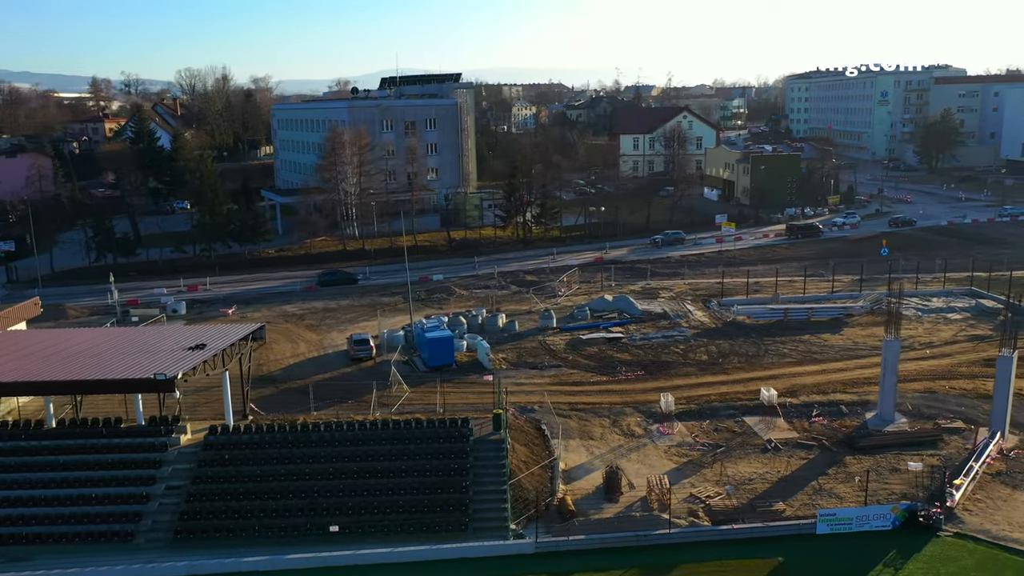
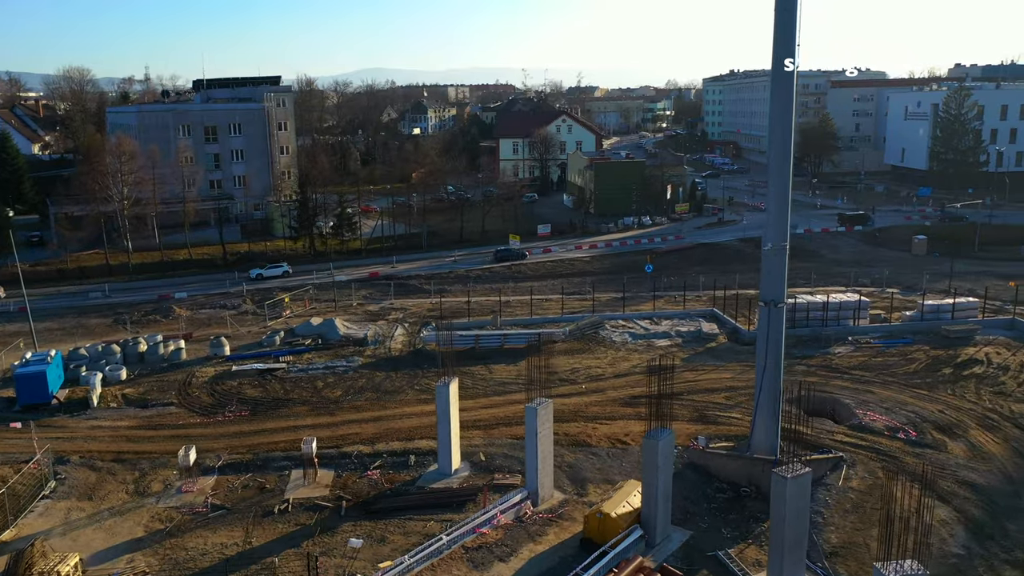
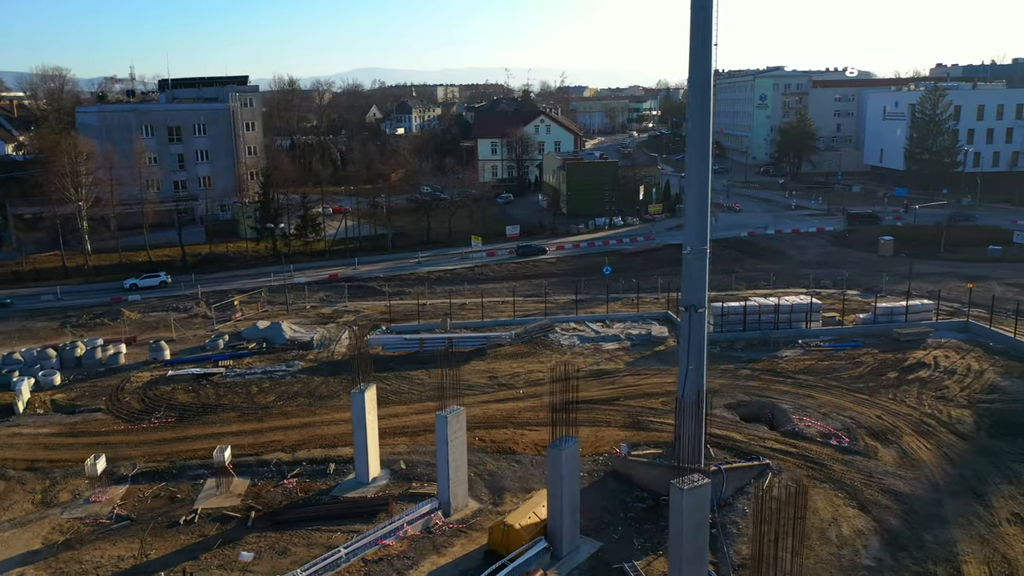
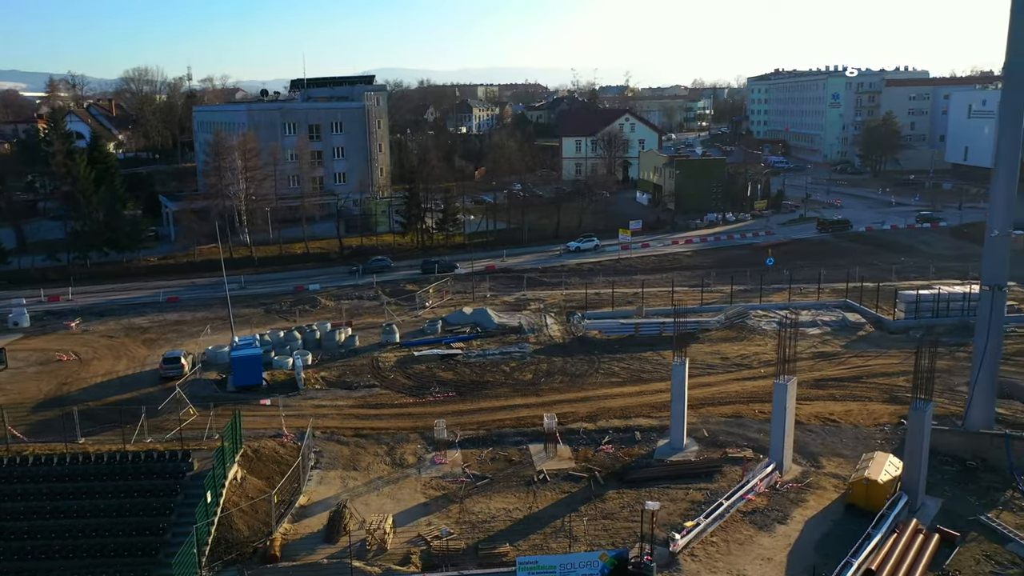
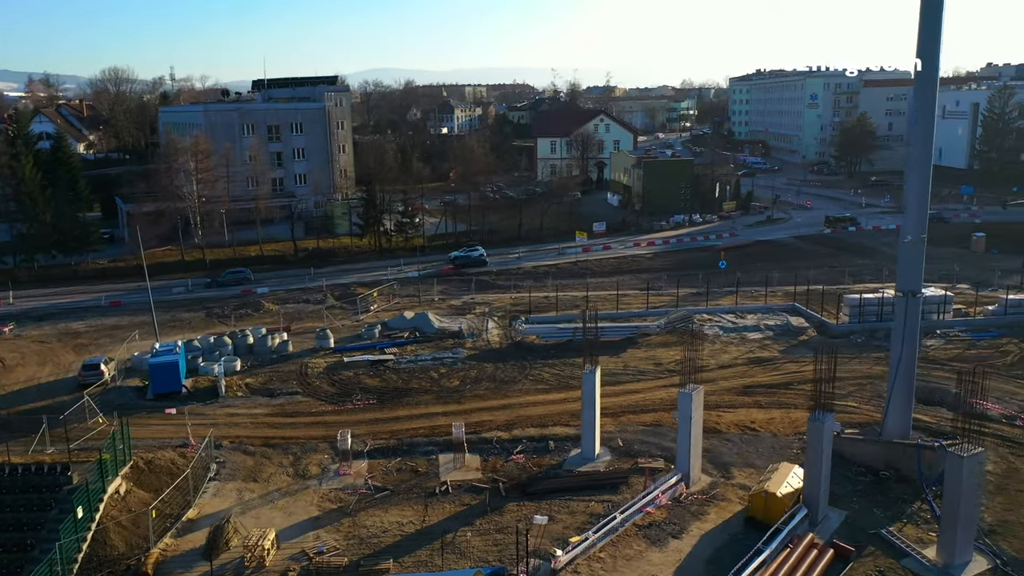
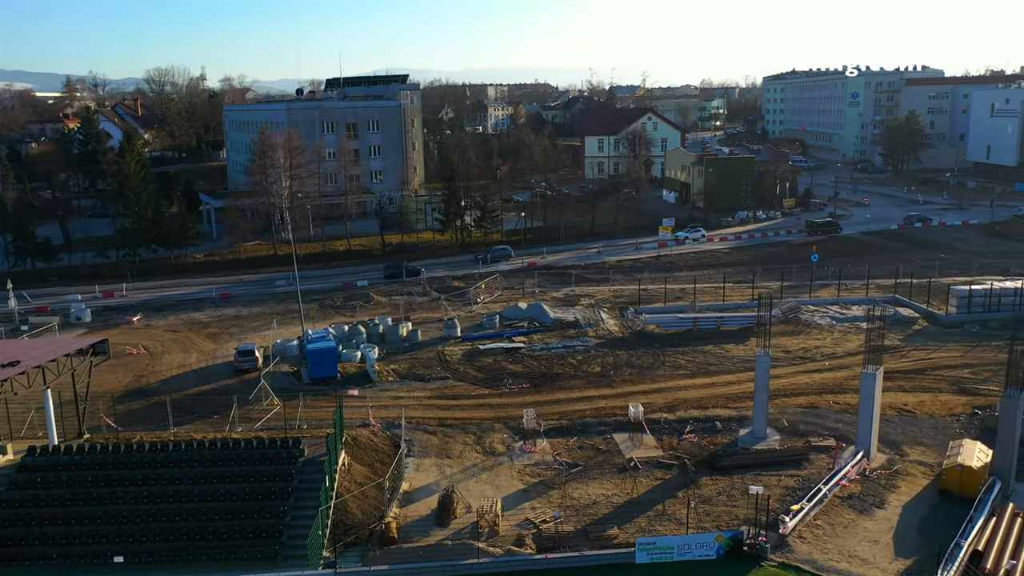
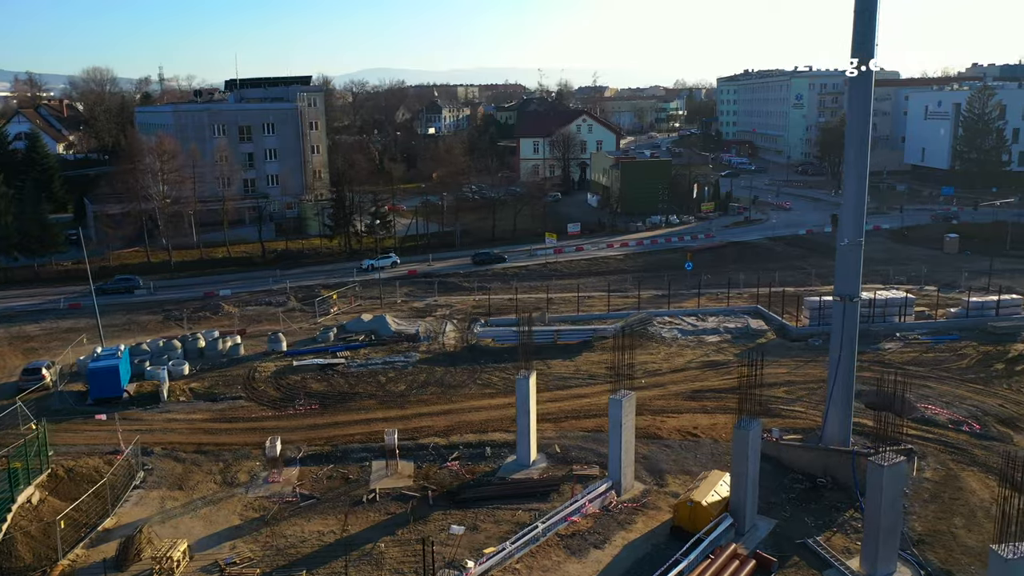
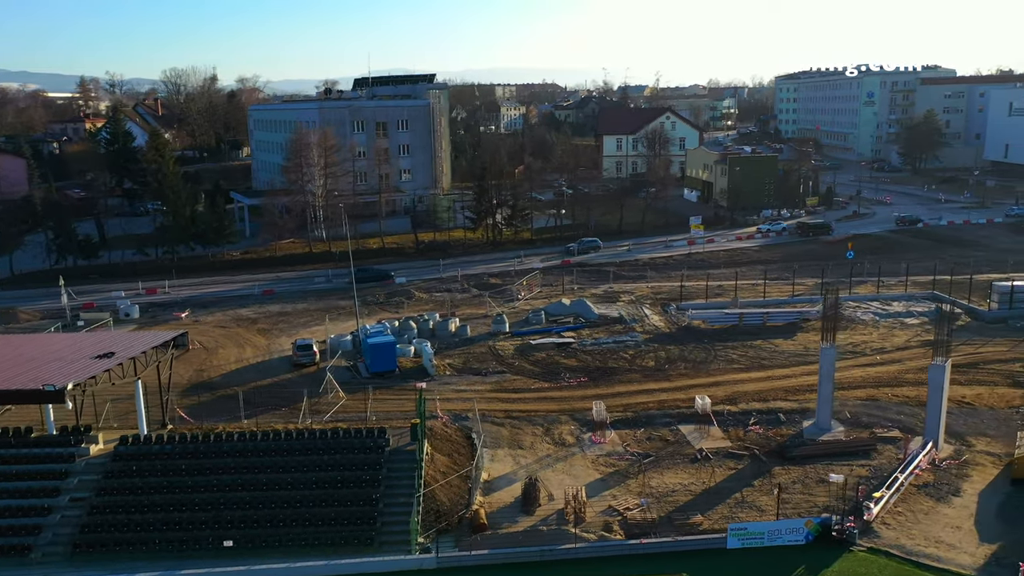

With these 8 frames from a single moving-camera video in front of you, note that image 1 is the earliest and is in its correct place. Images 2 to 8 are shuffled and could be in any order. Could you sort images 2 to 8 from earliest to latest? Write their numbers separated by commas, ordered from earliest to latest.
8, 6, 4, 5, 7, 2, 3
